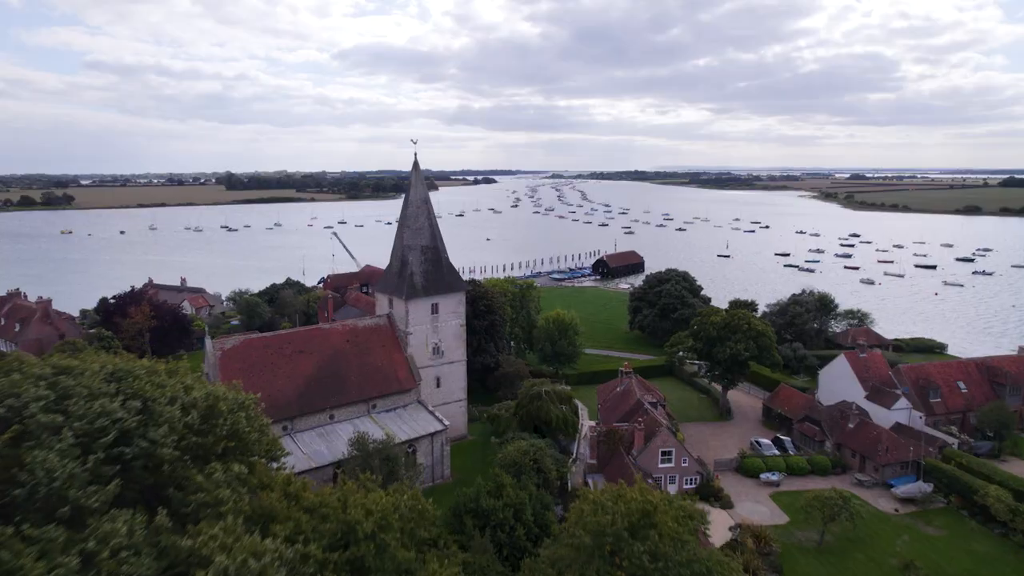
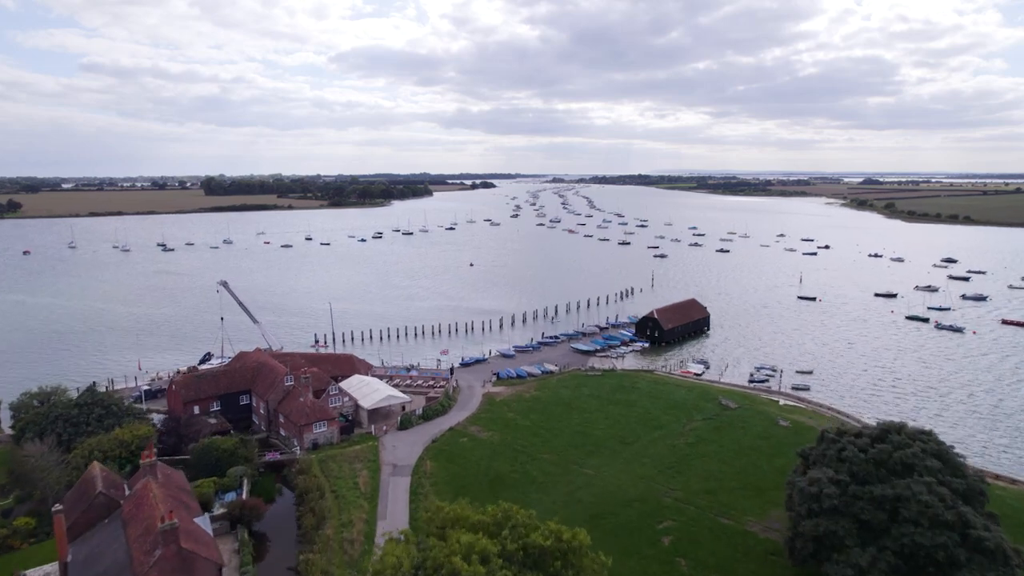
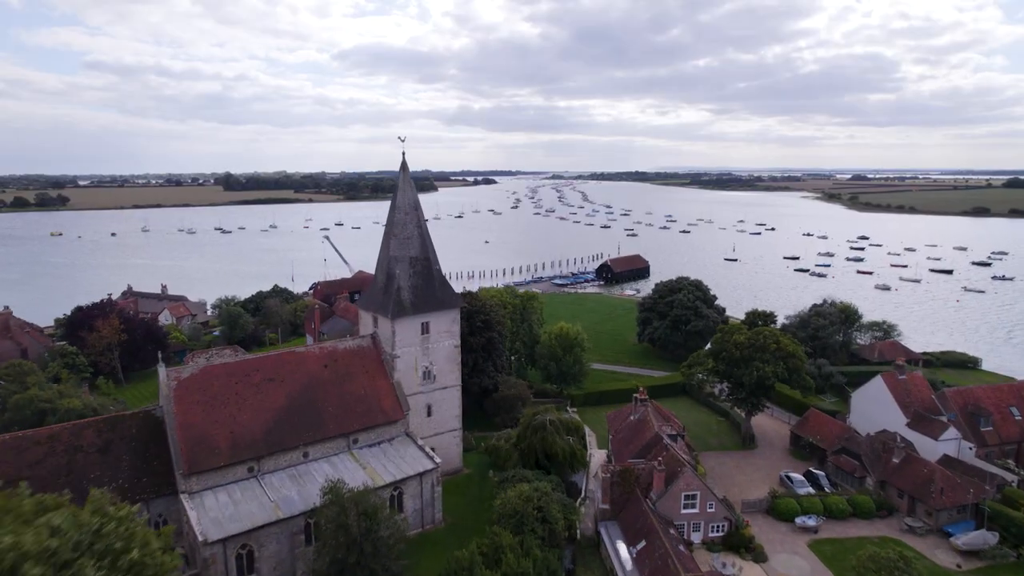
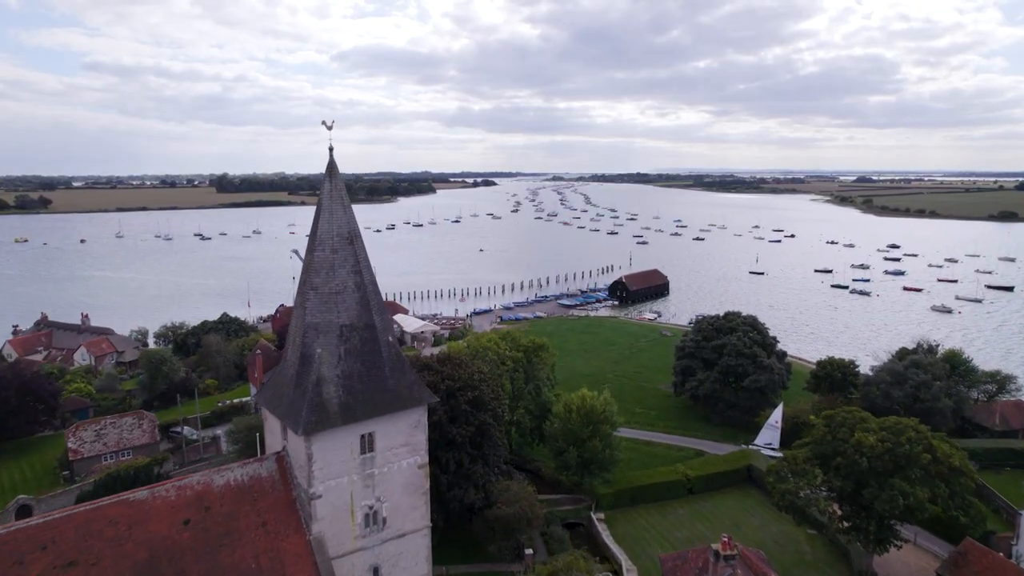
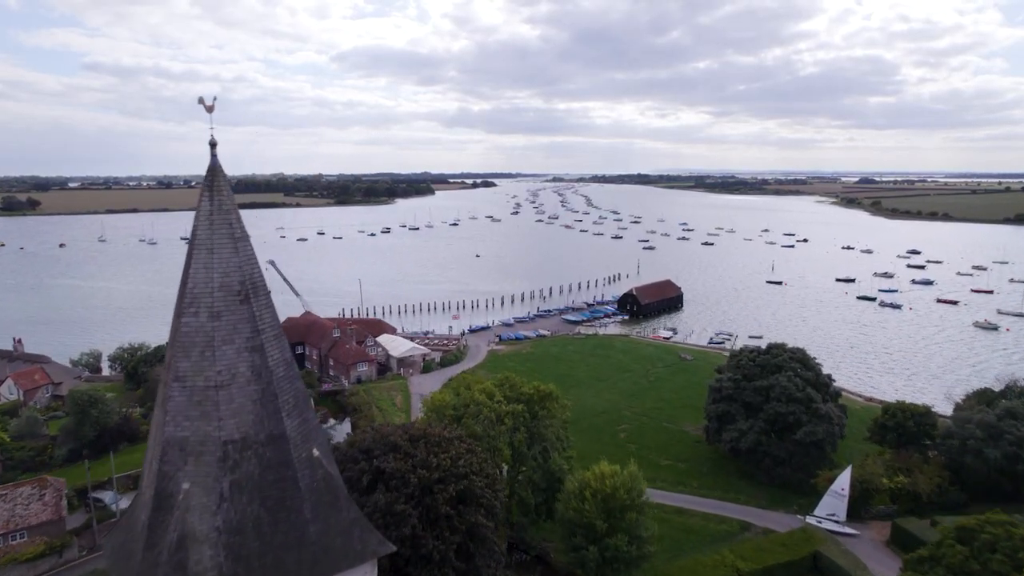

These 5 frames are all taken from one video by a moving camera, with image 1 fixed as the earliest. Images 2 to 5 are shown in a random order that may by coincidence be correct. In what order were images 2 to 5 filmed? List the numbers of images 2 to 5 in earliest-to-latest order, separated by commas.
3, 4, 5, 2
